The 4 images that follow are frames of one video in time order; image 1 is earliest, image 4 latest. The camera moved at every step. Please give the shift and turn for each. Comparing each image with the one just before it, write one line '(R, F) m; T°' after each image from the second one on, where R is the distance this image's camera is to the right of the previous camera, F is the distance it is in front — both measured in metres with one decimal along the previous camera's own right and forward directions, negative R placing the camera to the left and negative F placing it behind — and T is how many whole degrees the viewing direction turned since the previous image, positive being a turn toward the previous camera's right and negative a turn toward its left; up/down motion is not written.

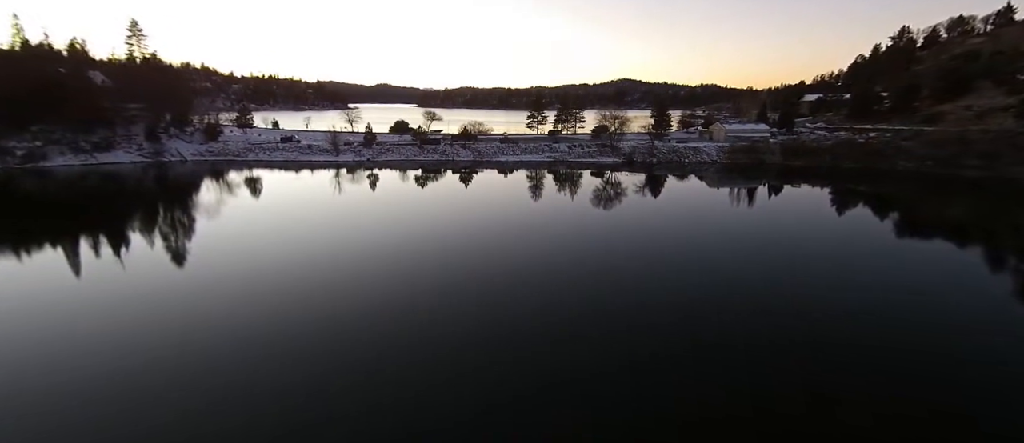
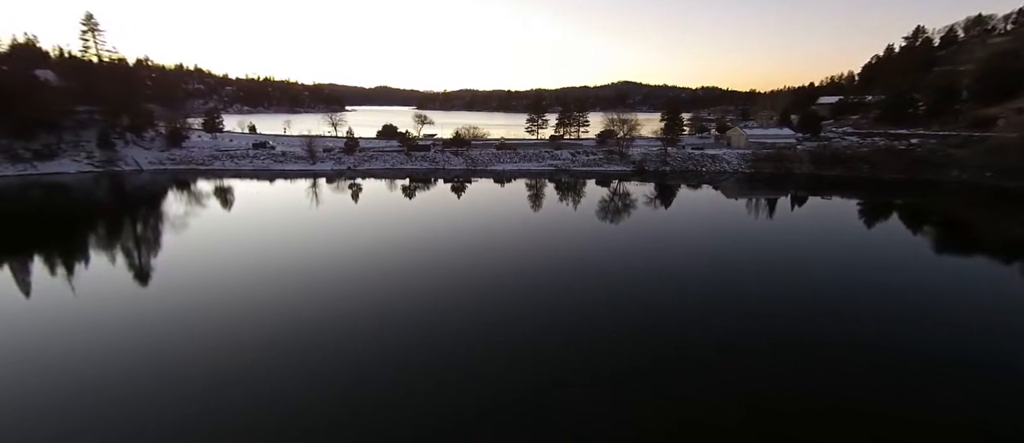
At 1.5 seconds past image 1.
(+0.1, +1.5) m; 0°
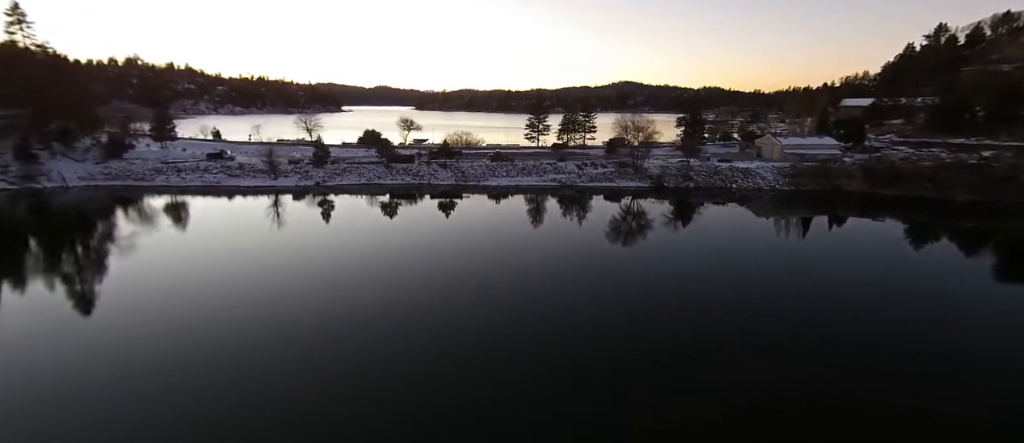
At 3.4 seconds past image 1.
(+0.1, +1.9) m; 0°
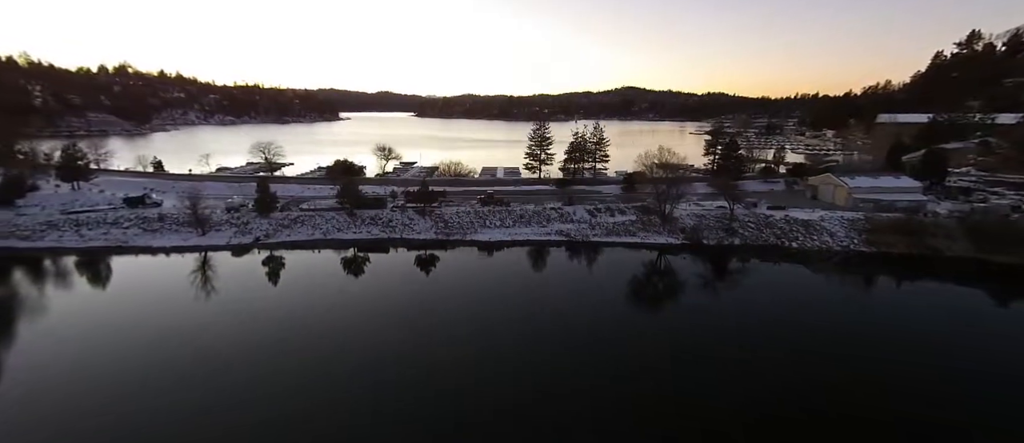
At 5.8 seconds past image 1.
(+0.1, +2.4) m; 0°
